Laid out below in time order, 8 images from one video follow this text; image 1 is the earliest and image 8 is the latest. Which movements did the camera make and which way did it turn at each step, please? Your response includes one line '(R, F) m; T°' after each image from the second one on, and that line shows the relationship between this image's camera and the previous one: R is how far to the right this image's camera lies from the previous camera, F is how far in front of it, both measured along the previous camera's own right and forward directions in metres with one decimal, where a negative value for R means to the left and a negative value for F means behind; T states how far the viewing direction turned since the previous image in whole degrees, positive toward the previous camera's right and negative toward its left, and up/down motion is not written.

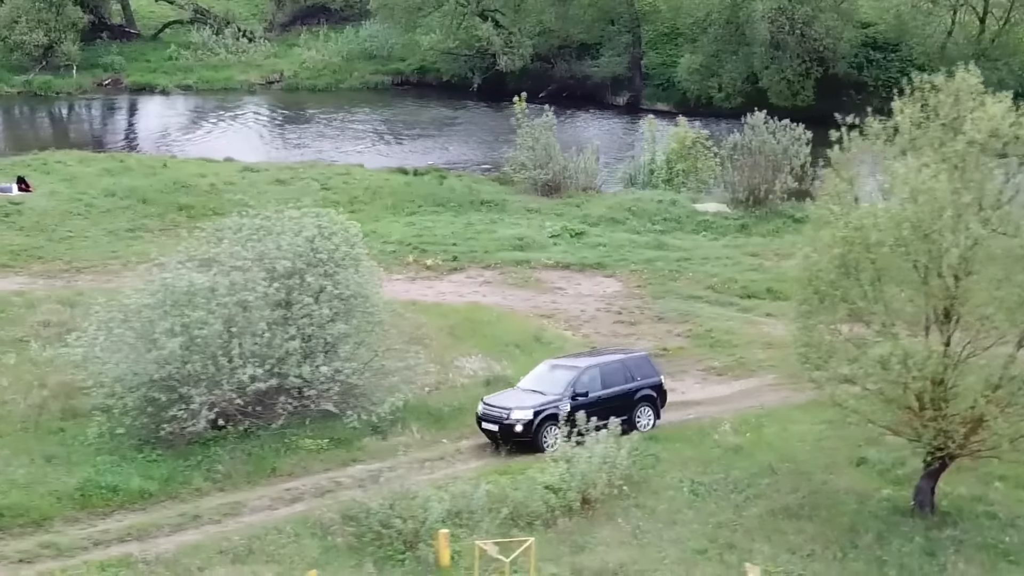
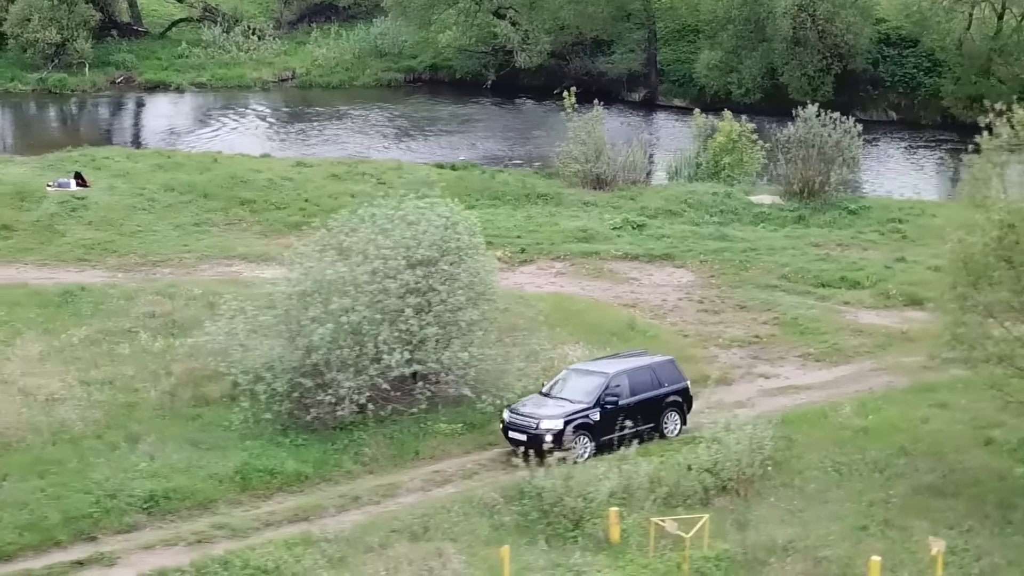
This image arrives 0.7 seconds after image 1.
(-2.6, -0.5) m; +1°
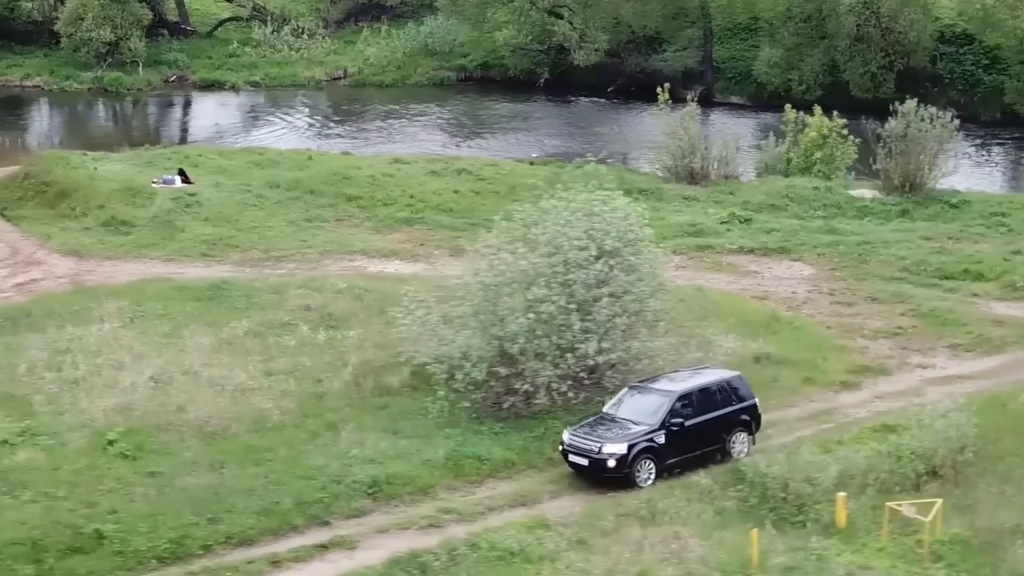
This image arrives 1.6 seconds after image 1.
(-3.0, -0.4) m; 0°
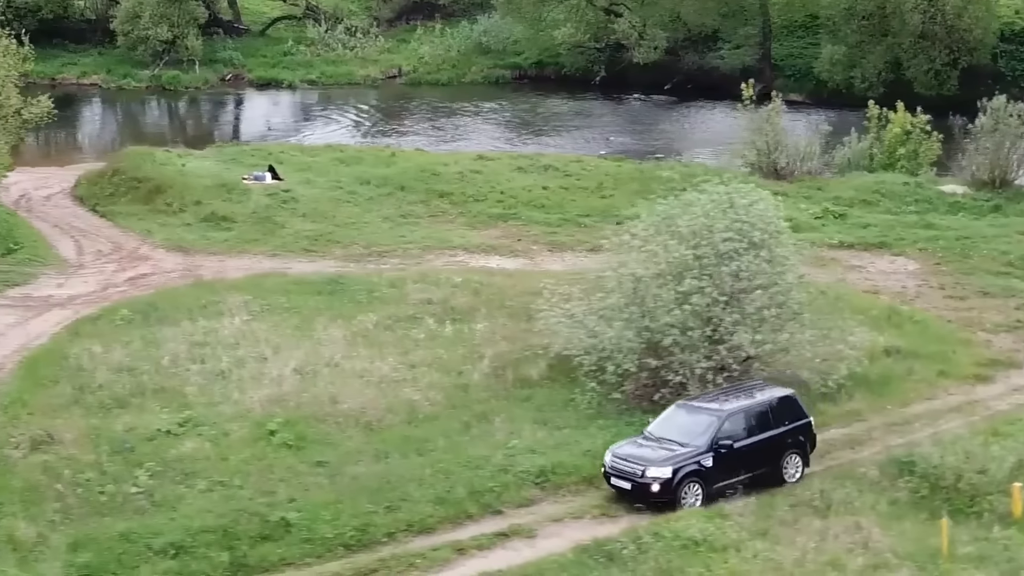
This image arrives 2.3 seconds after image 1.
(-2.0, -0.1) m; 0°
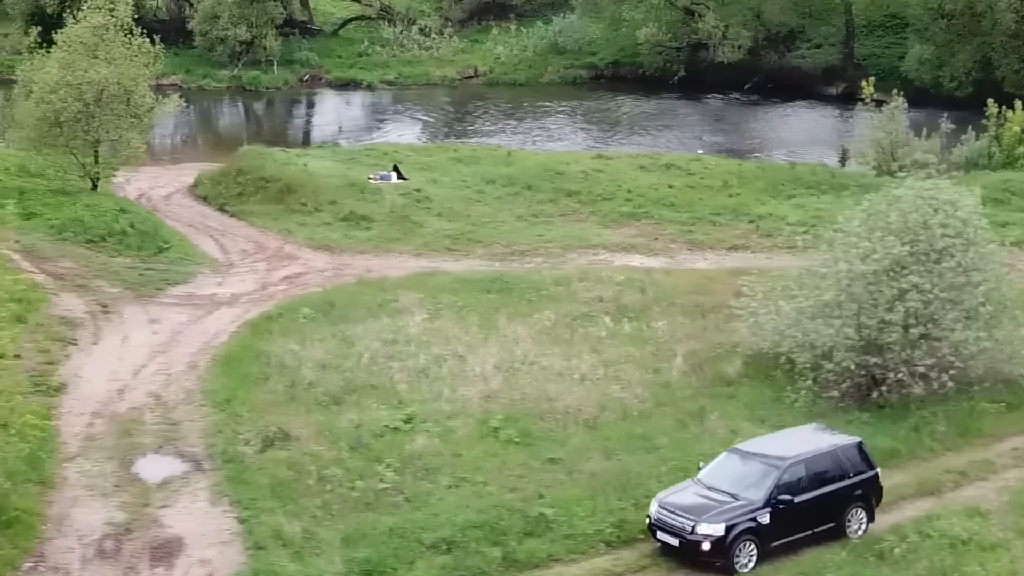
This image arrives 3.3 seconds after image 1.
(-2.9, 0.0) m; -1°
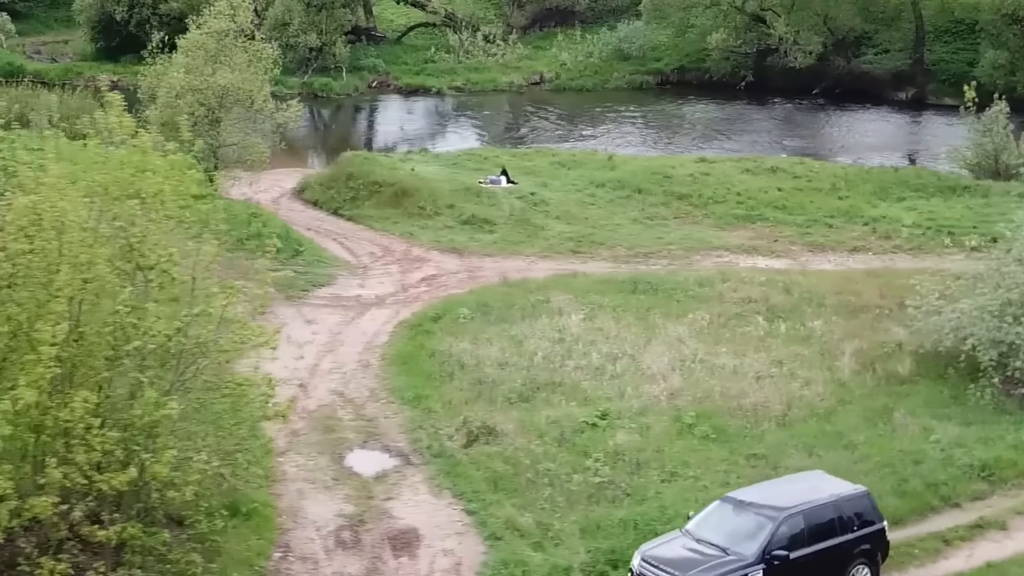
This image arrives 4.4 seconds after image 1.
(-2.6, -0.4) m; 0°
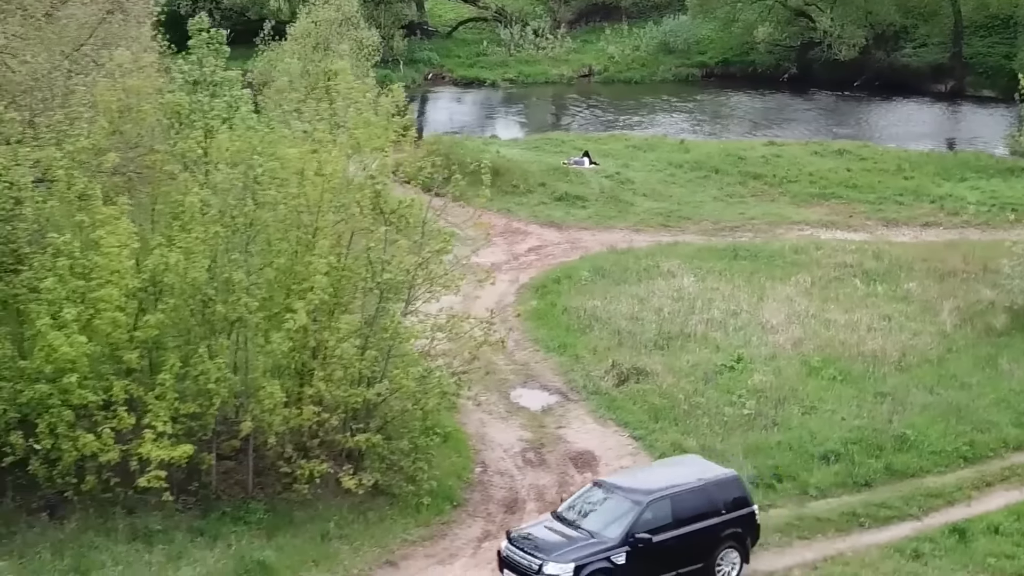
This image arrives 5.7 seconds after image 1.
(-2.2, -2.6) m; 0°
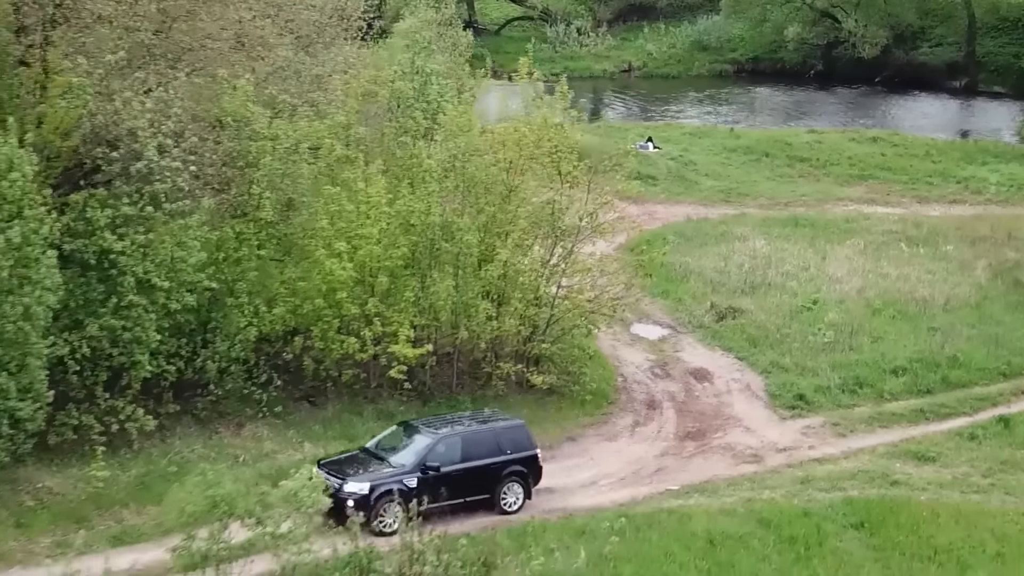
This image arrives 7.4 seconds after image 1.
(-2.3, -6.0) m; 0°
